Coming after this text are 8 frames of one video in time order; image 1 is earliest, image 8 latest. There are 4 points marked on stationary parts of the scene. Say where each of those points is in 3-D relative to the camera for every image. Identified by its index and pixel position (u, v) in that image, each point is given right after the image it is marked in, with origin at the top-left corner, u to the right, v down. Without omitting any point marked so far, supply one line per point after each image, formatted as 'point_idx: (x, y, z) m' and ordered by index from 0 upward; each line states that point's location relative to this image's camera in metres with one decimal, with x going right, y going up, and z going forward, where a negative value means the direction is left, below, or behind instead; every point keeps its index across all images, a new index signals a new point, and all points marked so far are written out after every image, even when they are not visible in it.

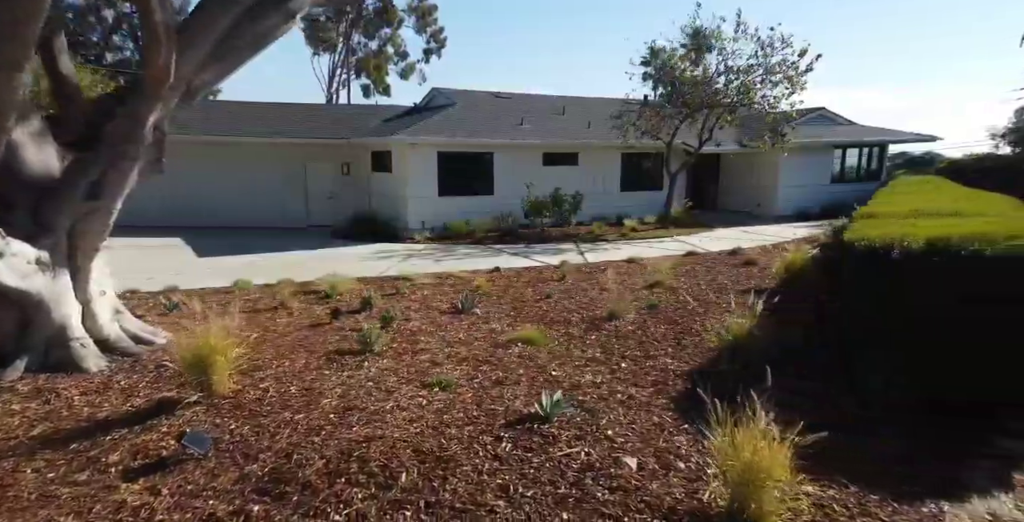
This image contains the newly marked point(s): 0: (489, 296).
0: (-0.3, -0.4, +5.7) m
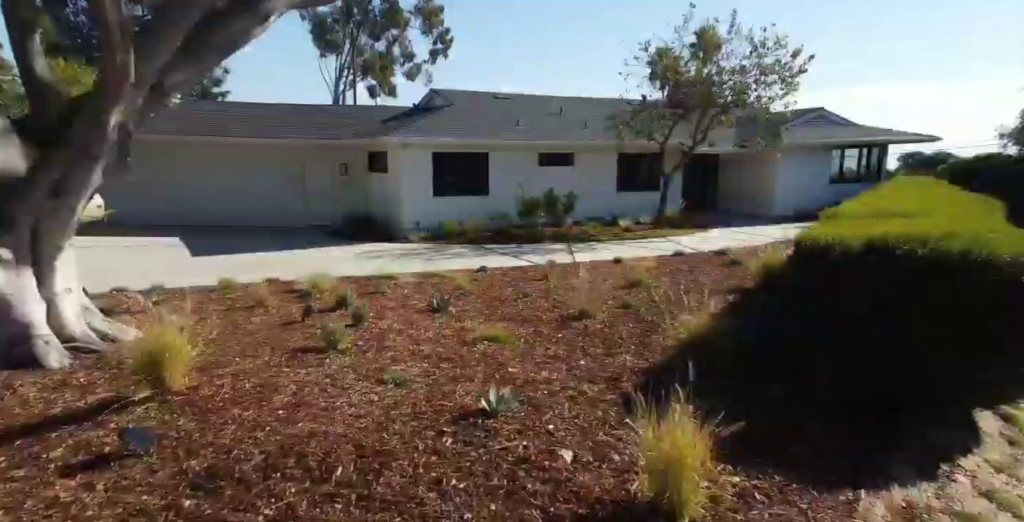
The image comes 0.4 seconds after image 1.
0: (-0.5, -0.4, +5.8) m
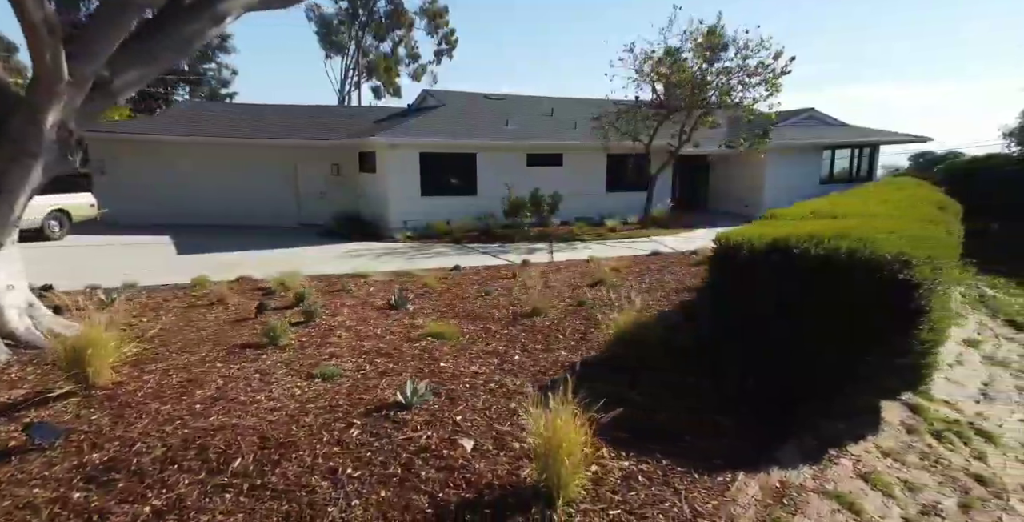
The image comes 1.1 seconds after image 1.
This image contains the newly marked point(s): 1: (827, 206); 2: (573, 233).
0: (-0.9, -0.3, +5.8) m
1: (+2.4, +0.4, +4.2) m
2: (+1.9, +0.9, +16.5) m
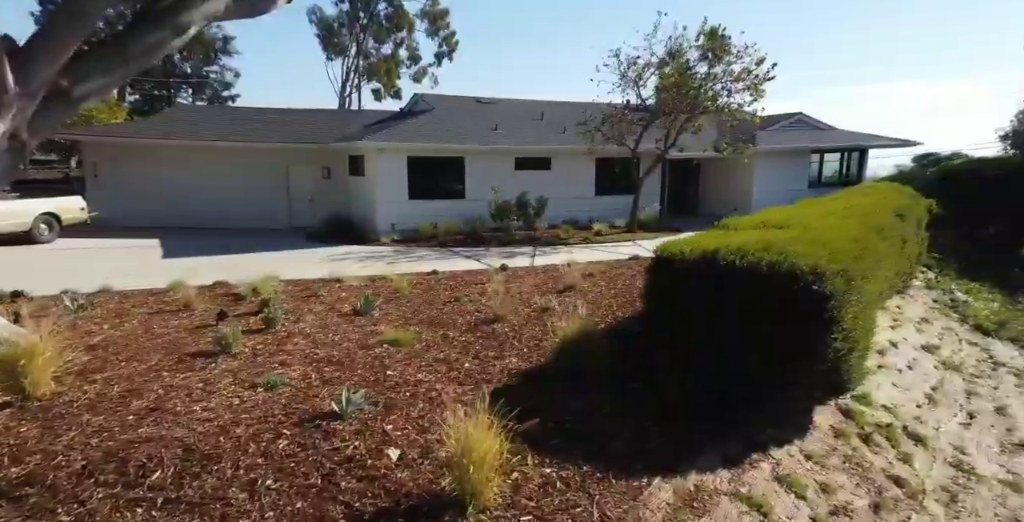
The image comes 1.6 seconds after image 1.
0: (-1.2, -0.4, +5.9) m
1: (+2.1, +0.3, +4.3) m
2: (+1.5, +0.8, +16.6) m
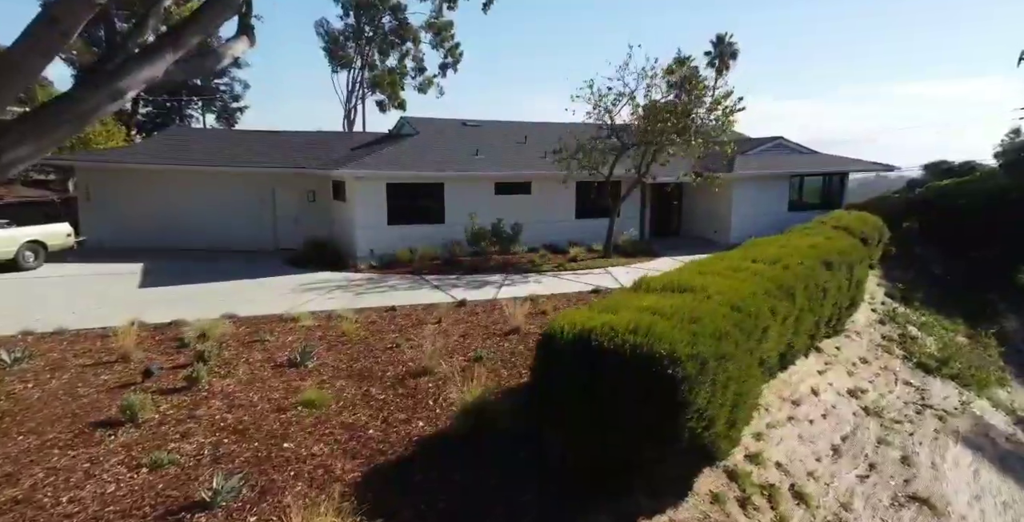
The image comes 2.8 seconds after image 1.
0: (-1.9, -0.9, +5.9) m
1: (+1.5, -0.1, +4.4) m
2: (+0.7, -0.1, +16.7) m
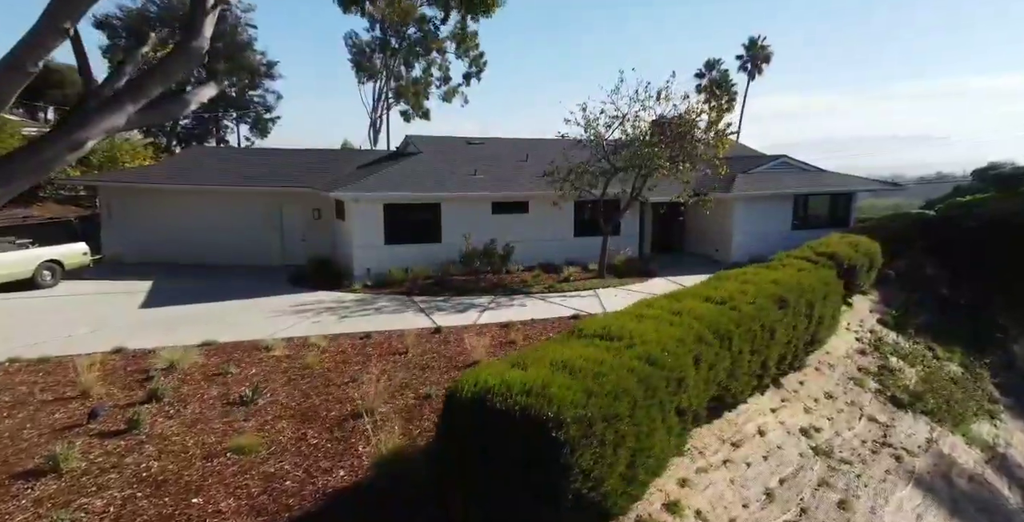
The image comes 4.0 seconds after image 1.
0: (-2.4, -1.3, +6.0) m
1: (+1.0, -0.5, +4.5) m
2: (+0.4, -0.7, +16.7) m
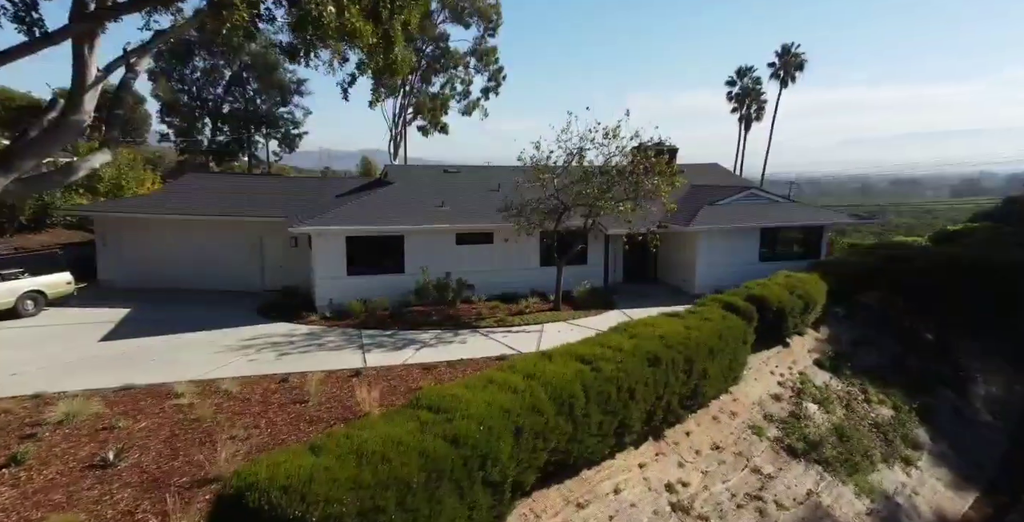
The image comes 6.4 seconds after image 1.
0: (-3.7, -2.0, +6.0) m
1: (-0.4, -1.1, +4.6) m
2: (-1.2, -1.8, +16.8) m
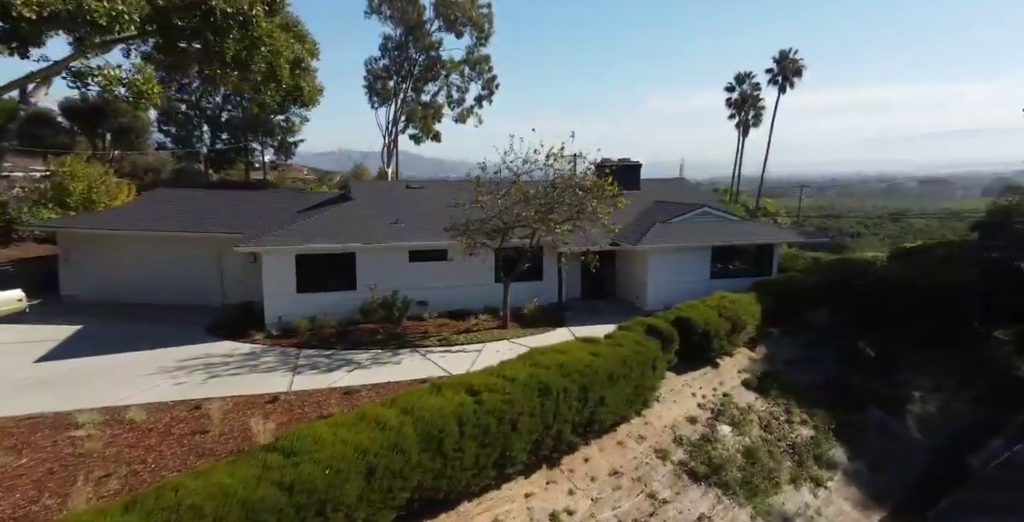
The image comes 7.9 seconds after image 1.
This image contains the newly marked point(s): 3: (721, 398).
0: (-4.9, -2.3, +5.9) m
1: (-1.5, -1.4, +4.6) m
2: (-2.9, -2.4, +16.8) m
3: (+4.3, -2.8, +11.0) m
